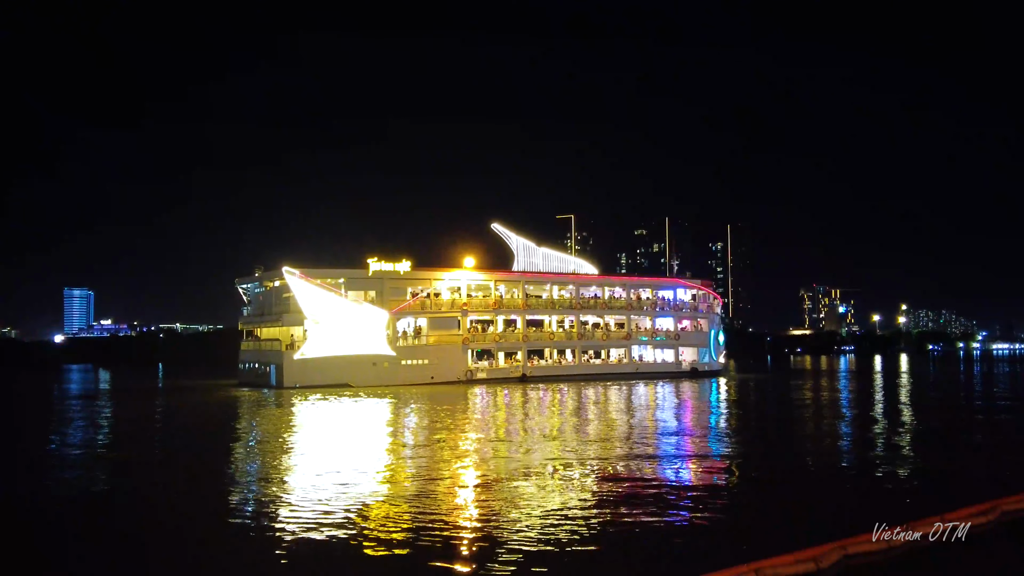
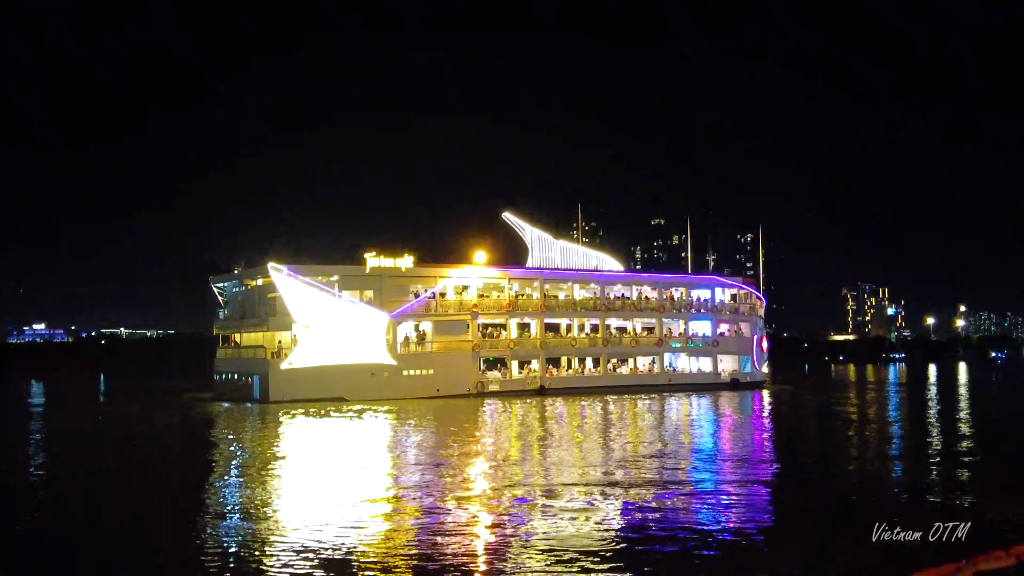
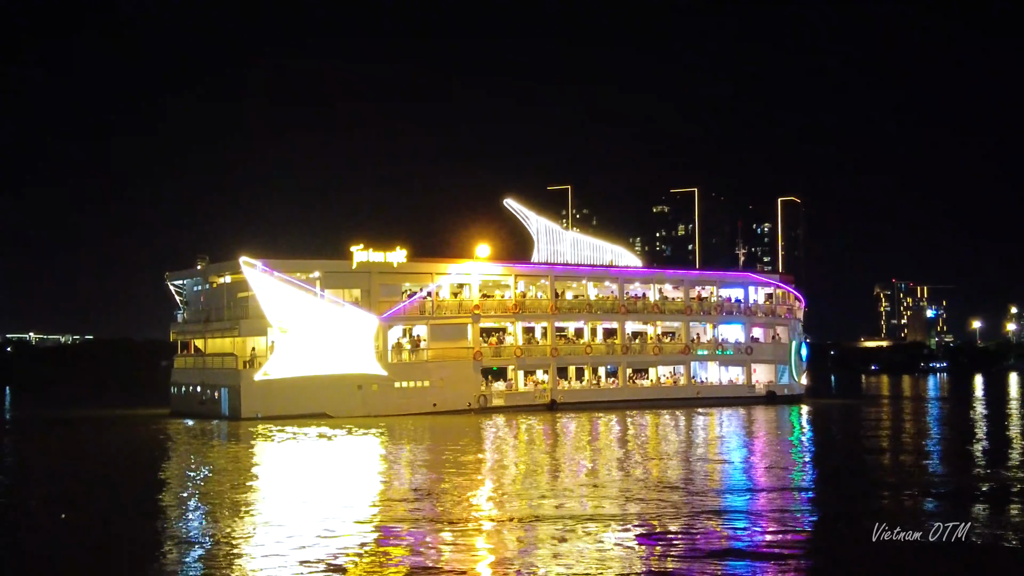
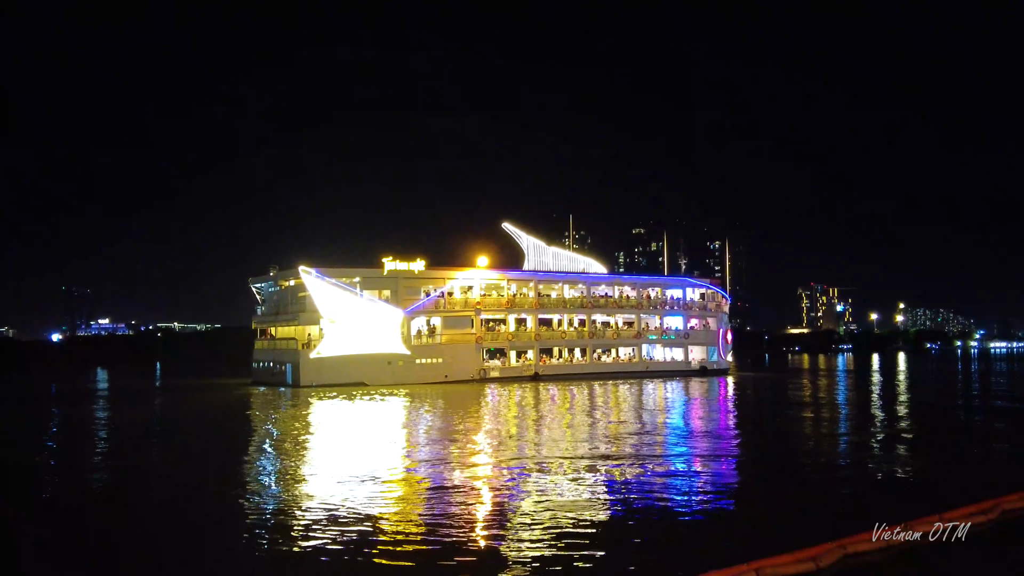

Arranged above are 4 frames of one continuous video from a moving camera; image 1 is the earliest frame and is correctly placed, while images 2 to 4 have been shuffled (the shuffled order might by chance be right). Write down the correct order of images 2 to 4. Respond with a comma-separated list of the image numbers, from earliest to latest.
4, 2, 3
